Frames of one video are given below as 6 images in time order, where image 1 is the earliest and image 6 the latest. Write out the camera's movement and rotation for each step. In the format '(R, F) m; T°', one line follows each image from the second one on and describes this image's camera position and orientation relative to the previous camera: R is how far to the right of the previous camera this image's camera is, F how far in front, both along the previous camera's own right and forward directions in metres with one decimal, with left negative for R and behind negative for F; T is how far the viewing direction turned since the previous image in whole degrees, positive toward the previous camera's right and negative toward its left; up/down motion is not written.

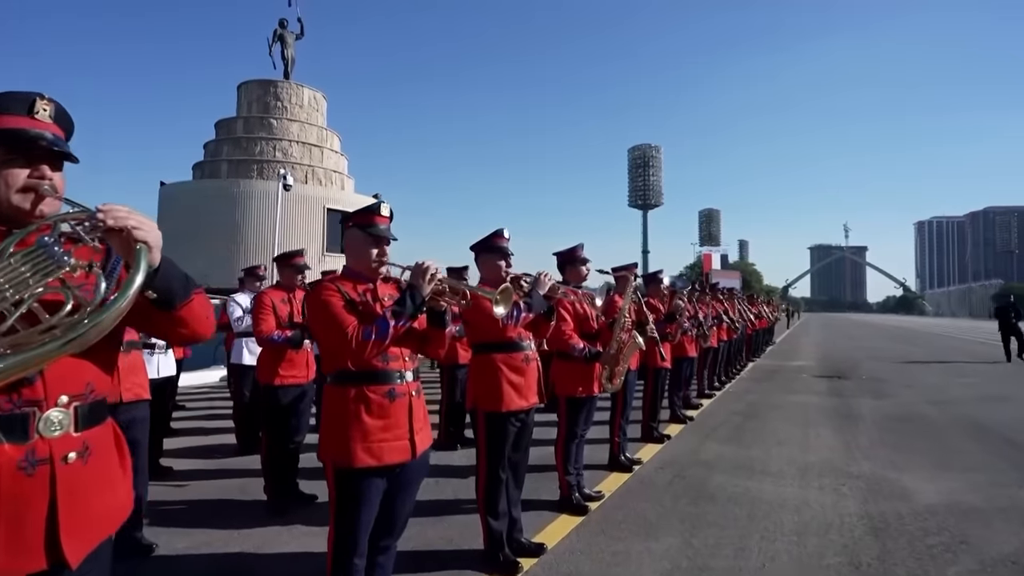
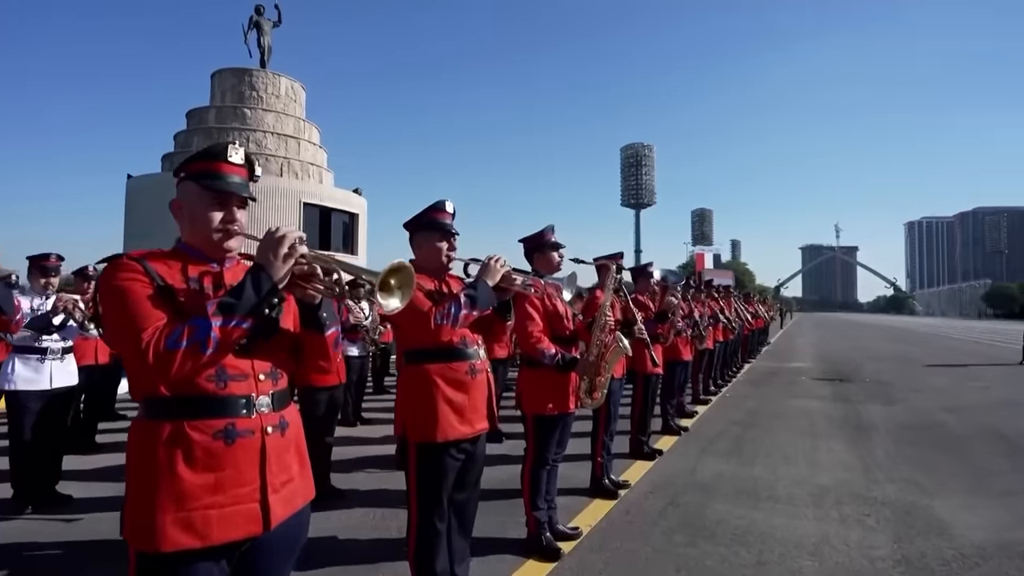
(+0.3, +1.1) m; +1°
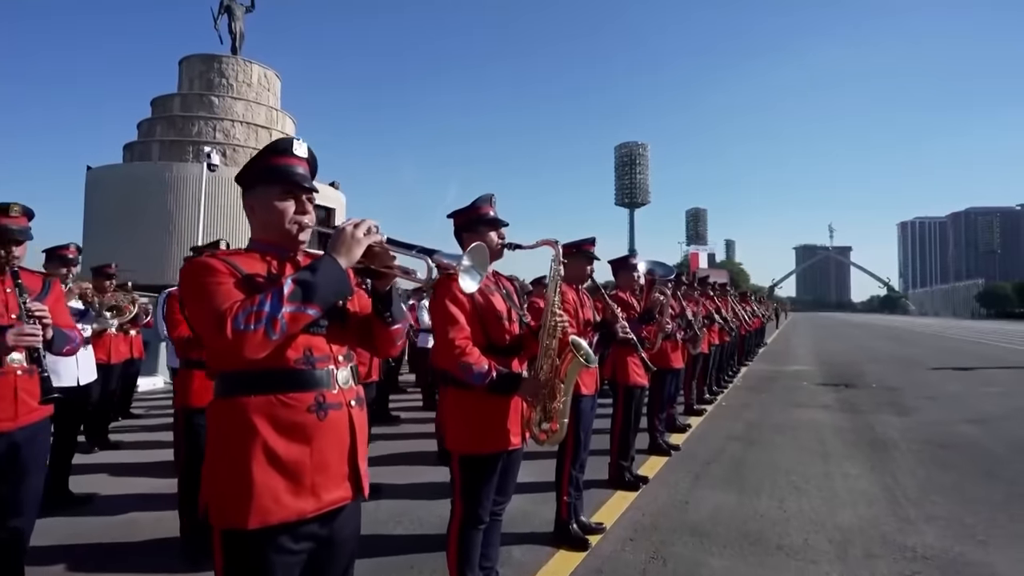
(+0.4, +1.3) m; 0°
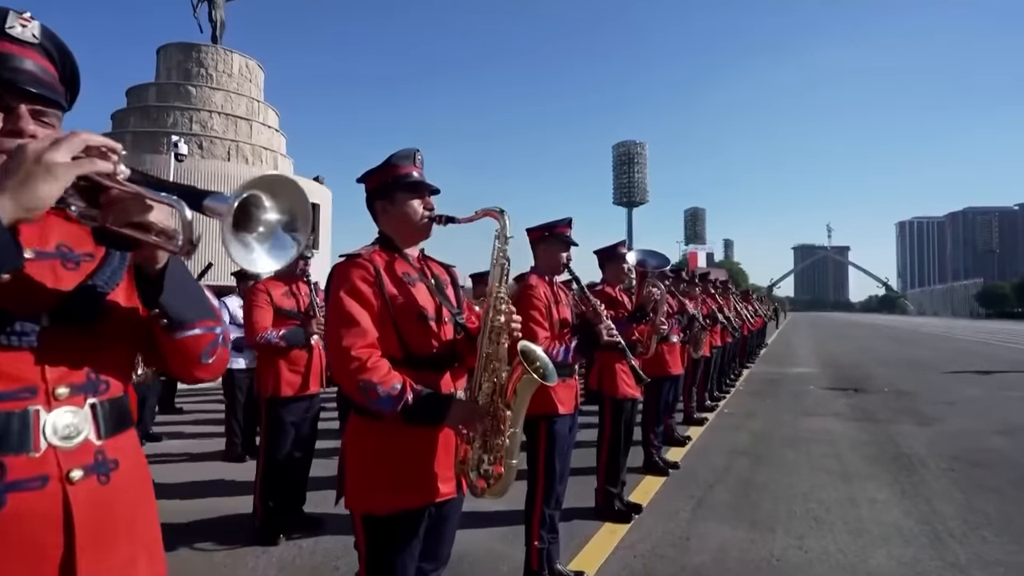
(+0.3, +1.0) m; 0°
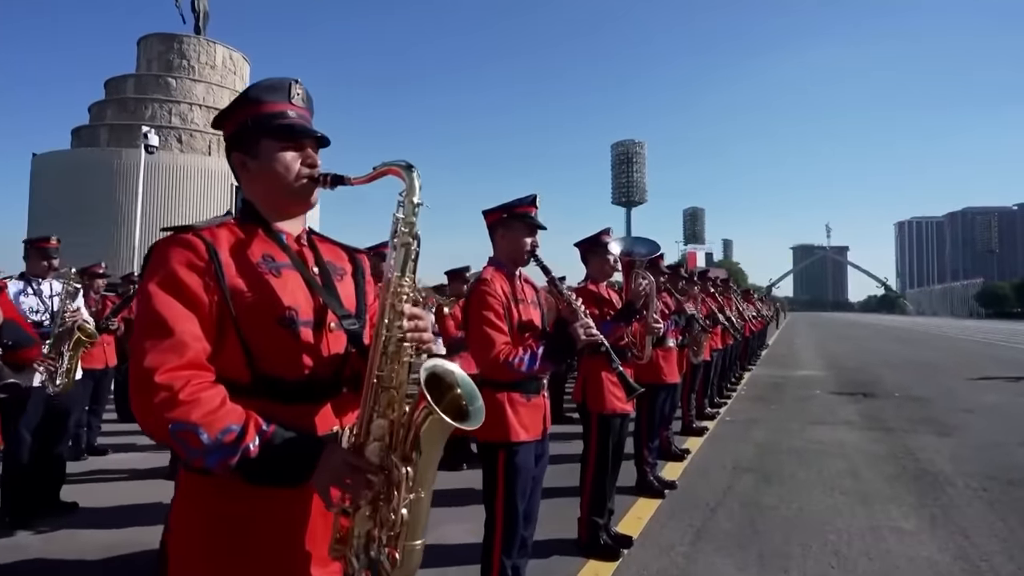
(+0.2, +0.8) m; 0°
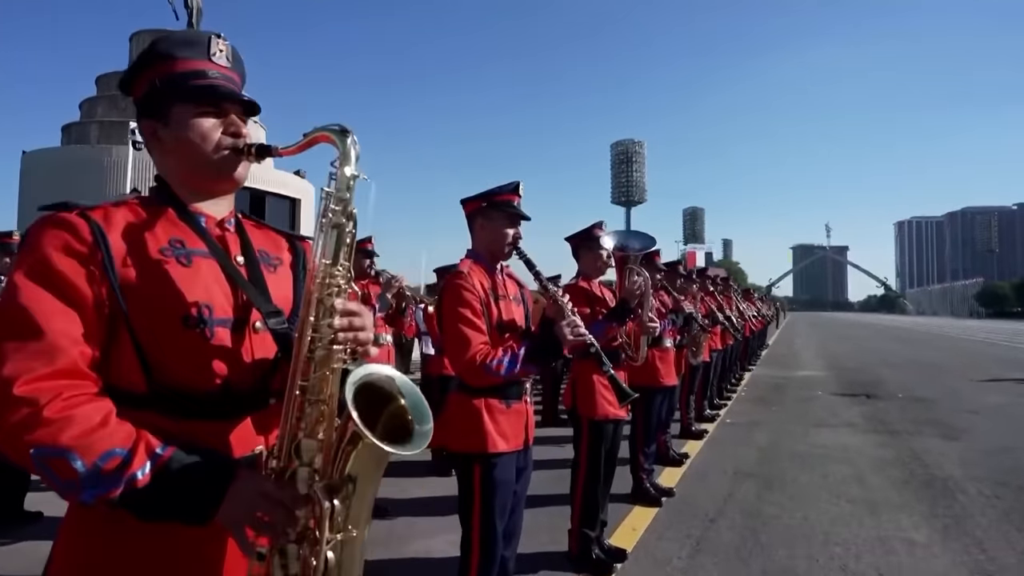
(+0.1, +0.3) m; 0°
